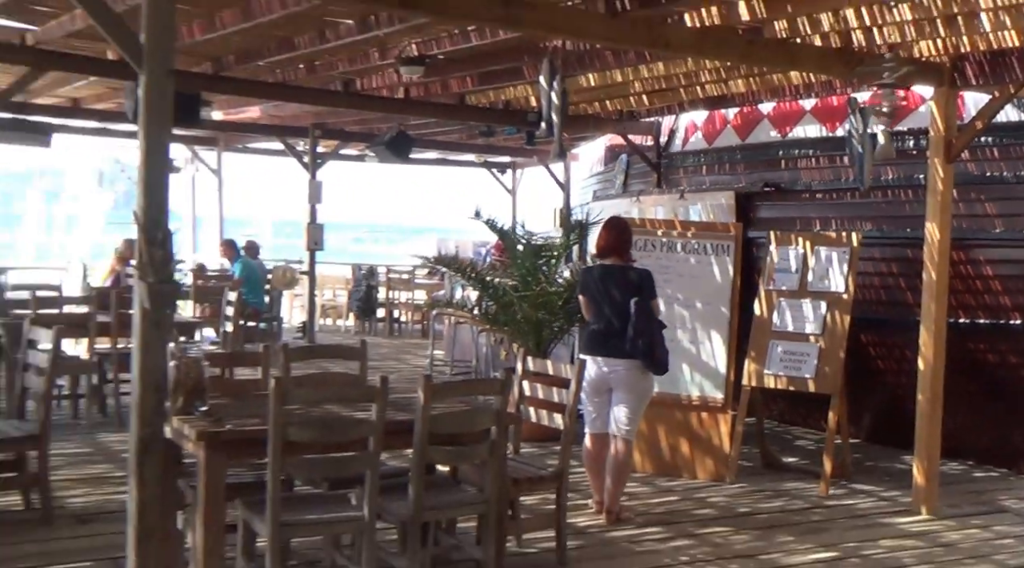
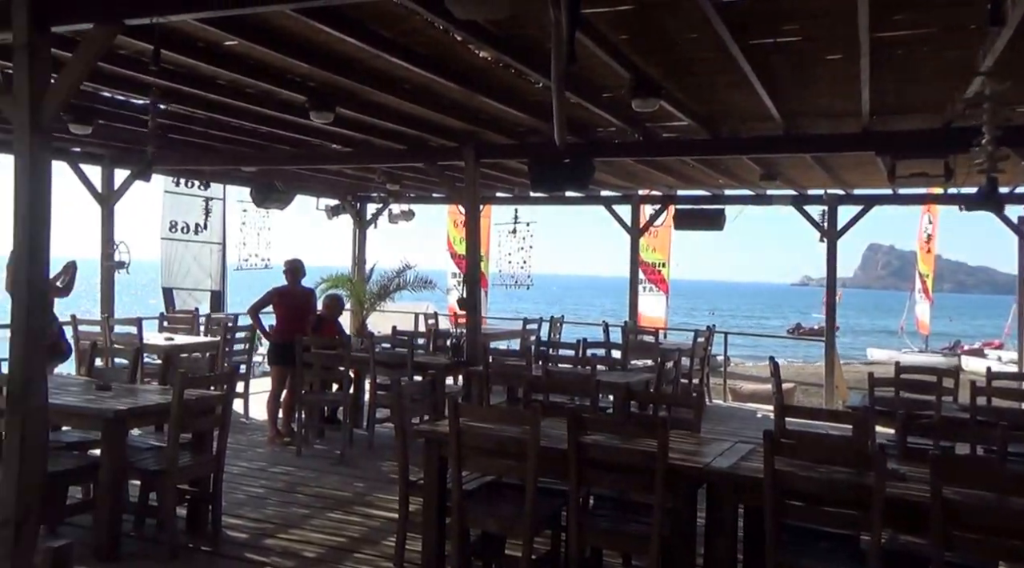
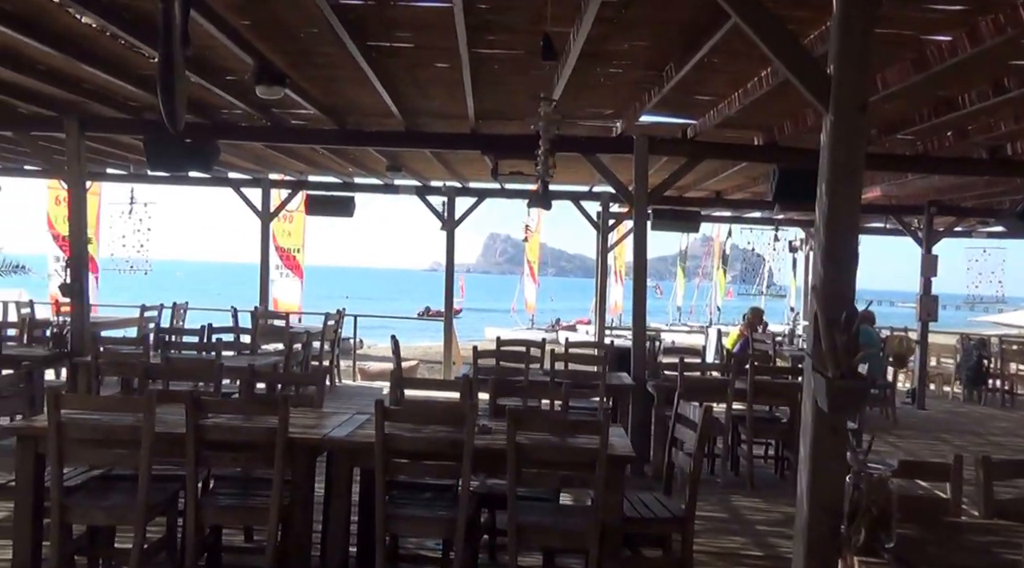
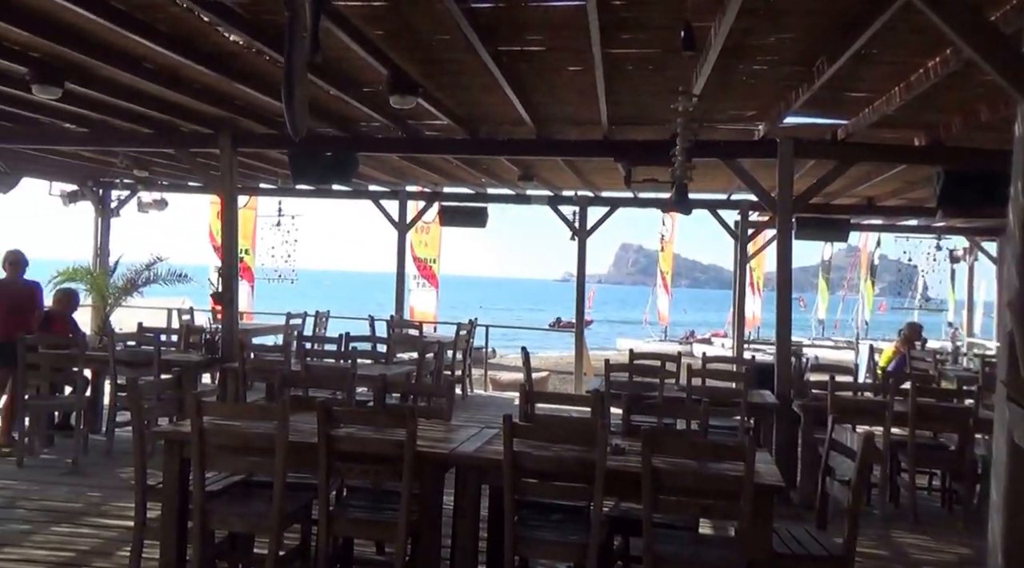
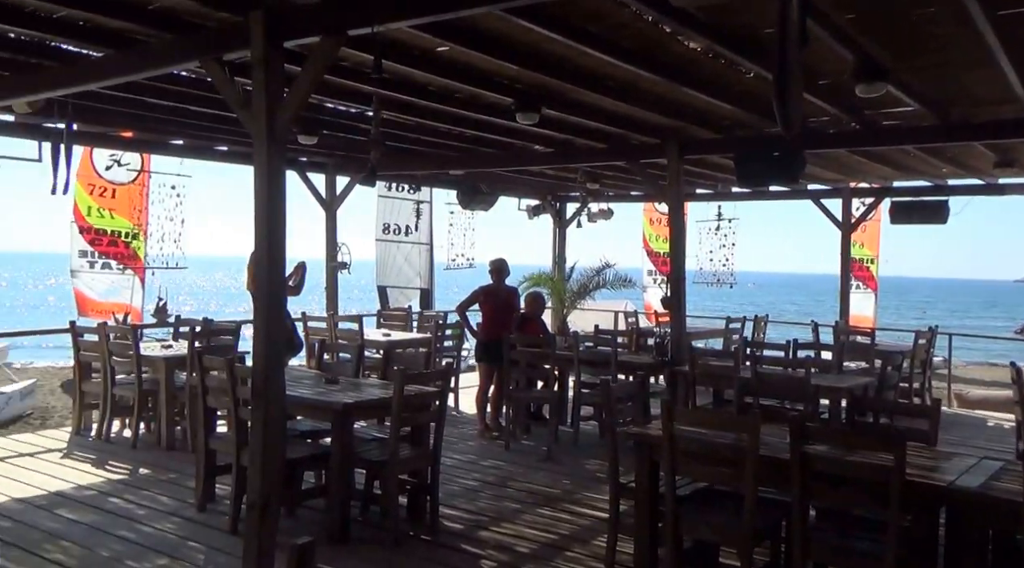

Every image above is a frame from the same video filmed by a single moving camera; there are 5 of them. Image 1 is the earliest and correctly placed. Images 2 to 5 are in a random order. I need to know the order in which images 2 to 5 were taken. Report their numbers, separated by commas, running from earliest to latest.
3, 4, 2, 5
